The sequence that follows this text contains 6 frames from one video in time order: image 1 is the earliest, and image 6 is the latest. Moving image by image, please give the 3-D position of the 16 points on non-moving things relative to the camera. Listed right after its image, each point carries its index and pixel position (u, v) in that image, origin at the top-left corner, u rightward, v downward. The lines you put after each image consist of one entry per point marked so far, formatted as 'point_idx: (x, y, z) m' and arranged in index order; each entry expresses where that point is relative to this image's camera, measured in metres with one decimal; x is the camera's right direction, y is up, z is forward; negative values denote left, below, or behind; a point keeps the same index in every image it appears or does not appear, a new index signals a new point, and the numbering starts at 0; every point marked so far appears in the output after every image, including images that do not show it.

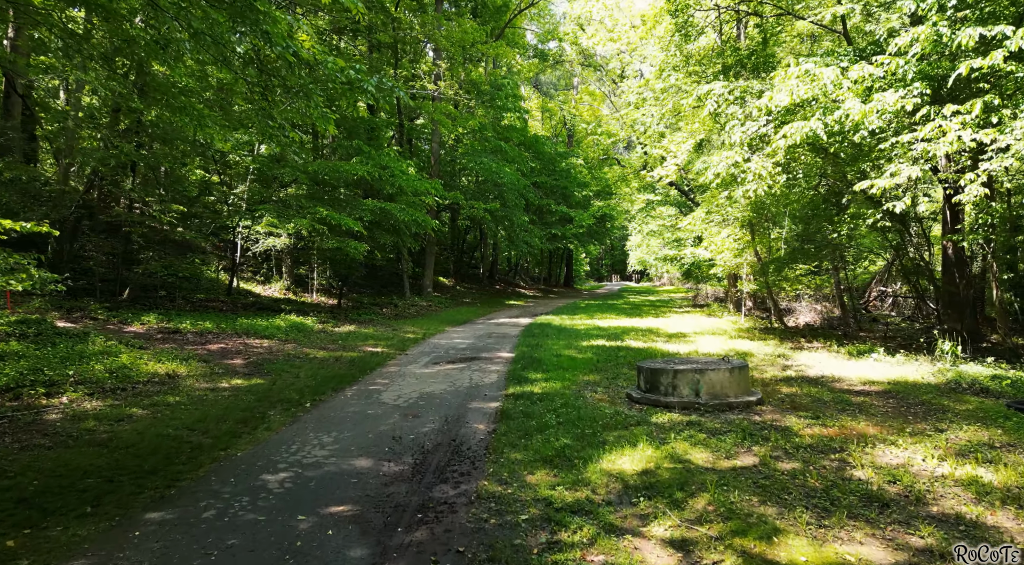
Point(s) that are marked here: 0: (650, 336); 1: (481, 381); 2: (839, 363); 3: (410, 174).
0: (+3.2, -1.2, +14.7) m
1: (-0.4, -1.4, +9.2) m
2: (+5.5, -1.3, +10.7) m
3: (-3.1, +3.3, +19.4) m
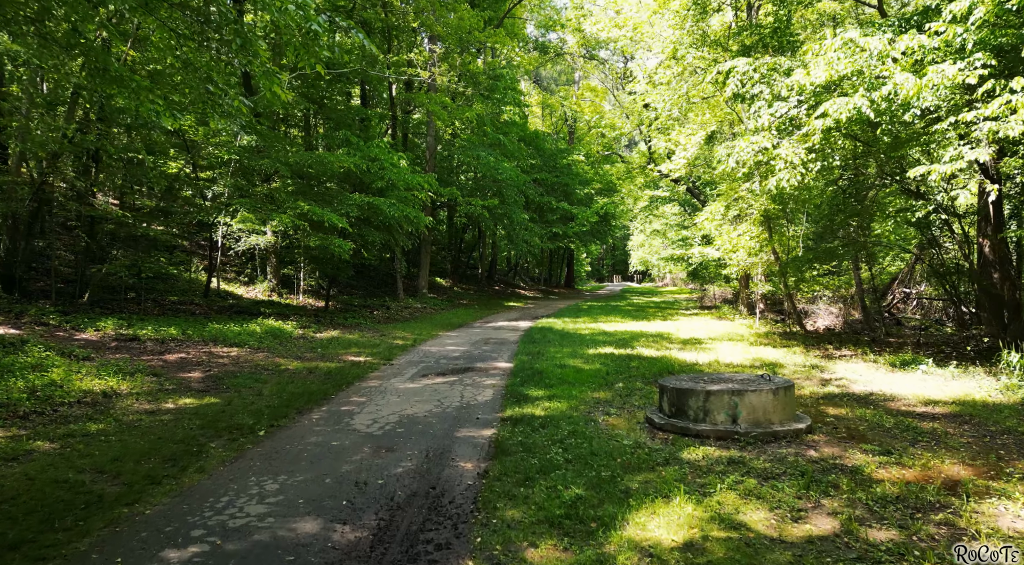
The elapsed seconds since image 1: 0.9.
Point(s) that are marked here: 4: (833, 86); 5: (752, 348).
0: (+3.1, -1.3, +13.4) m
1: (-0.5, -1.4, +7.9) m
2: (+5.4, -1.4, +9.3) m
3: (-3.1, +3.3, +18.1) m
4: (+4.9, +3.0, +9.7) m
5: (+4.8, -1.3, +12.6) m
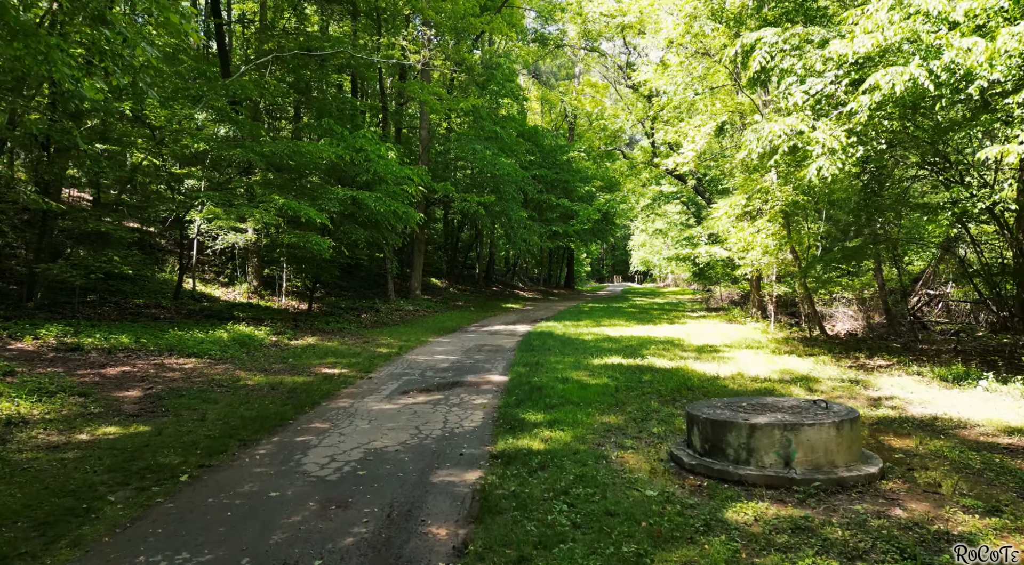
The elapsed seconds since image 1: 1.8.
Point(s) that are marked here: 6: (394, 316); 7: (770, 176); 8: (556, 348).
0: (+3.1, -1.3, +12.1) m
1: (-0.5, -1.5, +6.6) m
2: (+5.4, -1.4, +8.0) m
3: (-3.2, +3.3, +16.8) m
4: (+4.8, +3.0, +8.4) m
5: (+4.7, -1.3, +11.3) m
6: (-3.6, -1.0, +19.5) m
7: (+5.7, +2.4, +14.1) m
8: (+0.8, -1.3, +12.4) m
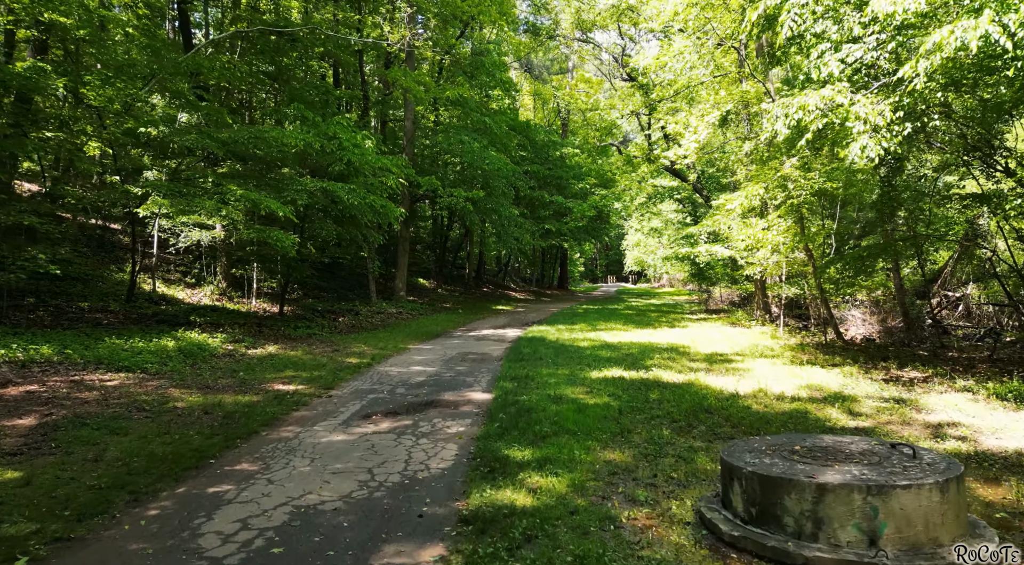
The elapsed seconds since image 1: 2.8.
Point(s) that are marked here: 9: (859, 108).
0: (+2.8, -1.3, +10.8) m
1: (-0.7, -1.5, +5.2) m
2: (+5.2, -1.4, +6.7) m
3: (-3.5, +3.2, +15.4) m
4: (+4.6, +2.9, +7.1) m
5: (+4.5, -1.4, +10.0) m
6: (-3.9, -1.0, +18.1) m
7: (+5.5, +2.4, +12.8) m
8: (+0.6, -1.3, +11.1) m
9: (+3.9, +2.0, +7.2) m
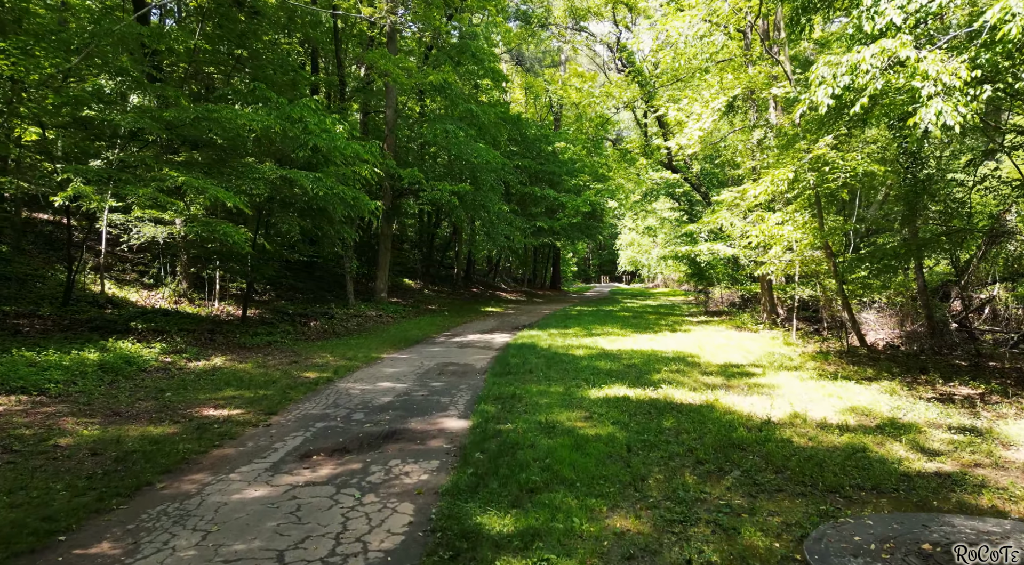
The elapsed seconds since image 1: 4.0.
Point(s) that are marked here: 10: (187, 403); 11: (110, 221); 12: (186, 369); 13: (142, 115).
0: (+2.6, -1.3, +9.3) m
1: (-0.9, -1.5, +3.7) m
2: (+5.0, -1.4, +5.3) m
3: (-3.8, +3.2, +13.9) m
4: (+4.4, +2.9, +5.6) m
5: (+4.3, -1.4, +8.5) m
6: (-4.2, -1.1, +16.5) m
7: (+5.2, +2.3, +11.4) m
8: (+0.4, -1.3, +9.6) m
9: (+3.7, +1.9, +5.8) m
10: (-3.6, -1.4, +7.2) m
11: (-9.4, +1.4, +14.9) m
12: (-4.6, -1.2, +8.9) m
13: (-6.8, +3.1, +12.1) m
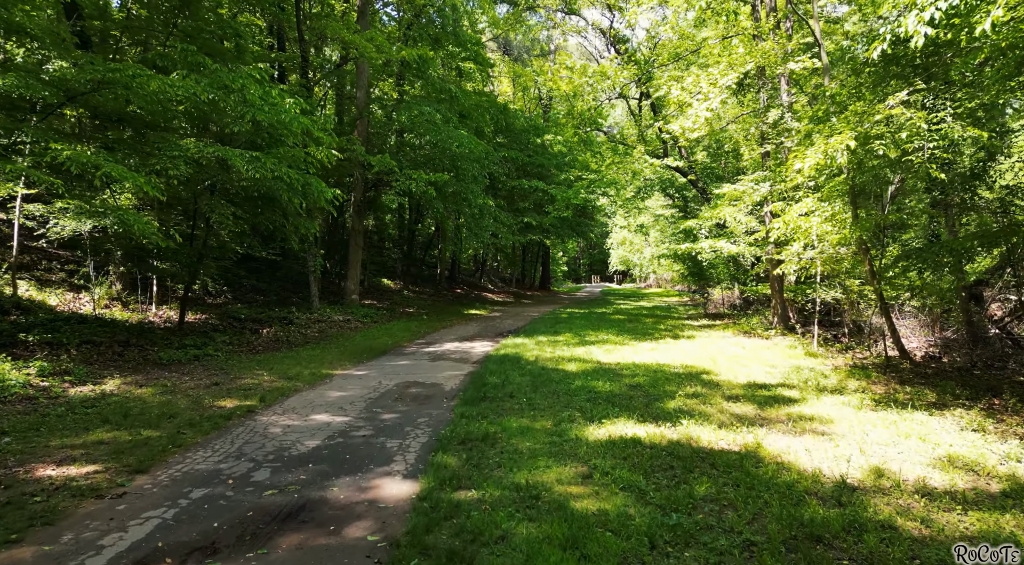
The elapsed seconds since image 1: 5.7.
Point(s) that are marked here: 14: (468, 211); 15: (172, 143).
0: (+2.3, -1.4, +7.3) m
1: (-1.1, -1.5, +1.7) m
2: (+4.8, -1.5, +3.4) m
3: (-4.1, +3.2, +11.8) m
4: (+4.2, +2.9, +3.7) m
5: (+4.0, -1.4, +6.6) m
6: (-4.6, -1.1, +14.5) m
7: (+4.9, +2.3, +9.5) m
8: (+0.1, -1.3, +7.6) m
9: (+3.5, +1.9, +3.8) m
10: (-3.9, -1.4, +5.1) m
11: (-9.7, +1.4, +12.8) m
12: (-4.8, -1.2, +6.9) m
13: (-7.2, +3.1, +9.9) m
14: (-1.4, +2.3, +20.1) m
15: (-5.6, +2.3, +11.0) m
